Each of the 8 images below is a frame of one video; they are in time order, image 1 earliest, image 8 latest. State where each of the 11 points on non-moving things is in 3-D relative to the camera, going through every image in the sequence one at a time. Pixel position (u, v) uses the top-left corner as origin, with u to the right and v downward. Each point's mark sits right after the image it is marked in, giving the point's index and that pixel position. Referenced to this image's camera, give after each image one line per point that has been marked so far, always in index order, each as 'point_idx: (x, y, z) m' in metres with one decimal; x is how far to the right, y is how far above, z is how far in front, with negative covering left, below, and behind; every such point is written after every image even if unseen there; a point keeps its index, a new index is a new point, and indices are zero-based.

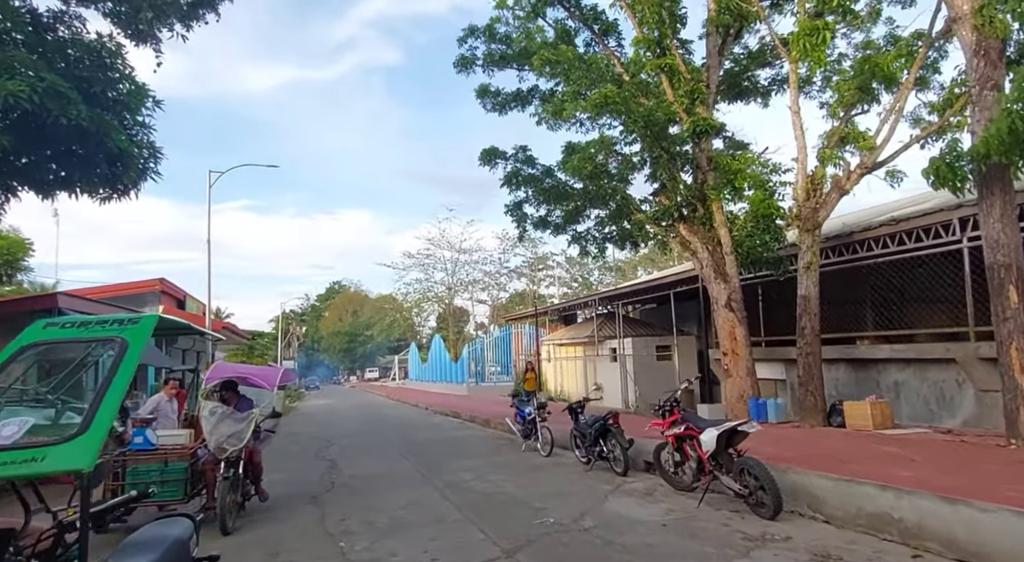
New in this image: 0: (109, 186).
0: (-7.1, +1.7, +10.4) m
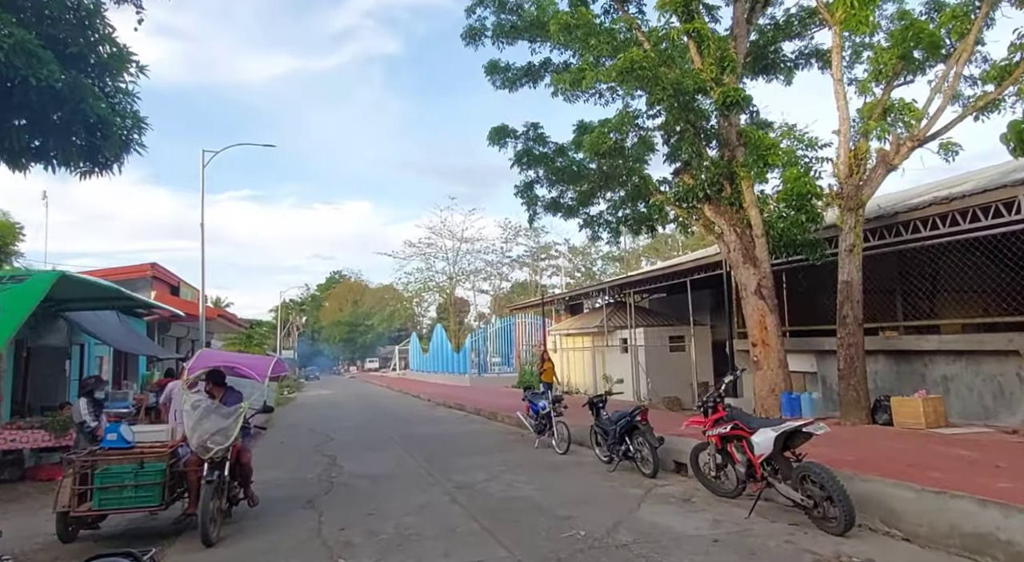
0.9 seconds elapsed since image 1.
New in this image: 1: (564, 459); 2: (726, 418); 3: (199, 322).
0: (-6.9, +2.0, +9.5) m
1: (+0.9, -2.9, +9.7) m
2: (+2.3, -1.5, +6.5) m
3: (-9.8, -1.3, +18.2) m
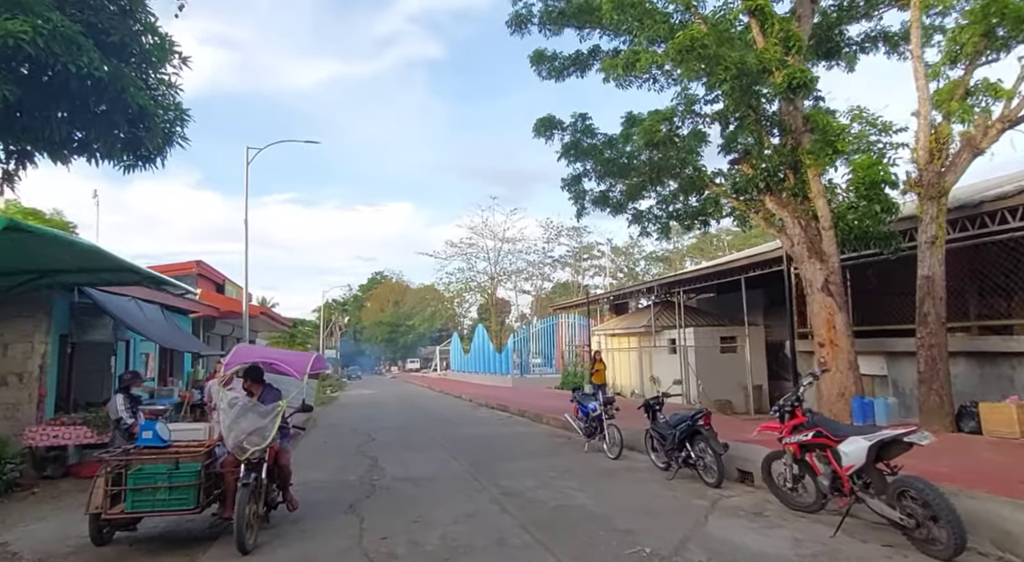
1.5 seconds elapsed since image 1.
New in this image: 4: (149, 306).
0: (-6.1, +2.1, +9.4) m
1: (+1.6, -2.8, +9.1) m
2: (+2.9, -1.4, +5.8) m
3: (-8.4, -1.2, +18.3) m
4: (-8.1, -0.6, +13.0) m
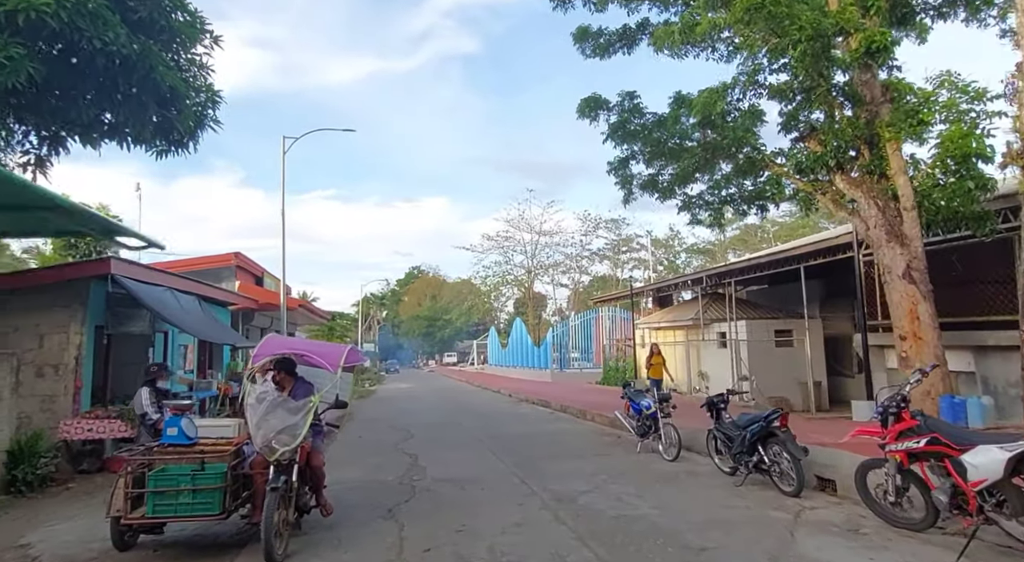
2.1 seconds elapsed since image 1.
0: (-5.4, +2.2, +9.1) m
1: (+2.3, -2.6, +8.3) m
2: (+3.4, -1.2, +4.9) m
3: (-7.2, -1.0, +18.1) m
4: (-7.1, -0.4, +12.8) m
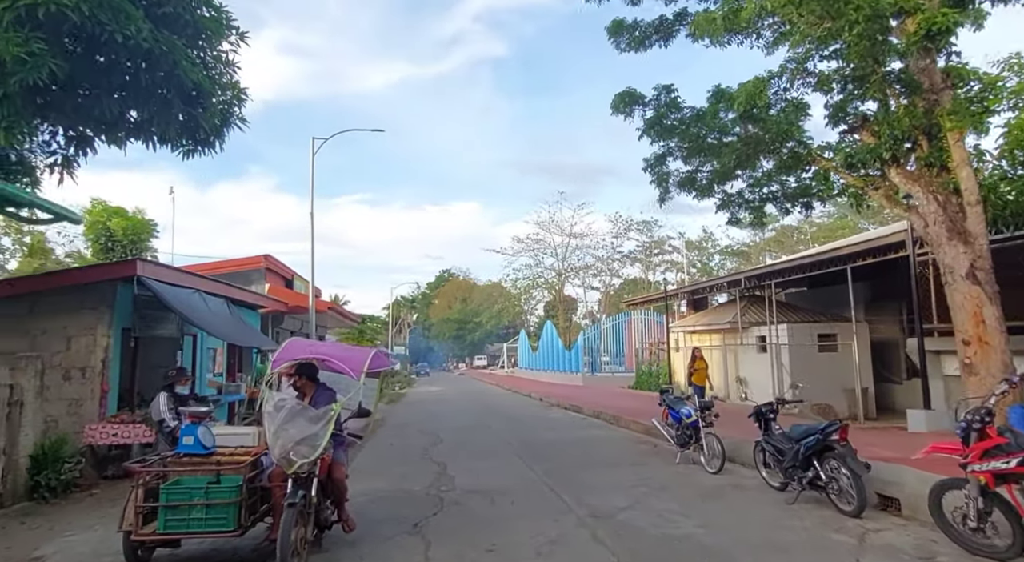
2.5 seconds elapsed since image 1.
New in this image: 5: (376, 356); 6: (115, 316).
0: (-4.9, +2.2, +9.0) m
1: (+2.7, -2.6, +7.8) m
2: (+3.6, -1.2, +4.3) m
3: (-6.2, -1.1, +18.1) m
4: (-6.5, -0.4, +12.7) m
5: (-1.4, -0.8, +6.1) m
6: (-6.5, -0.6, +9.7) m
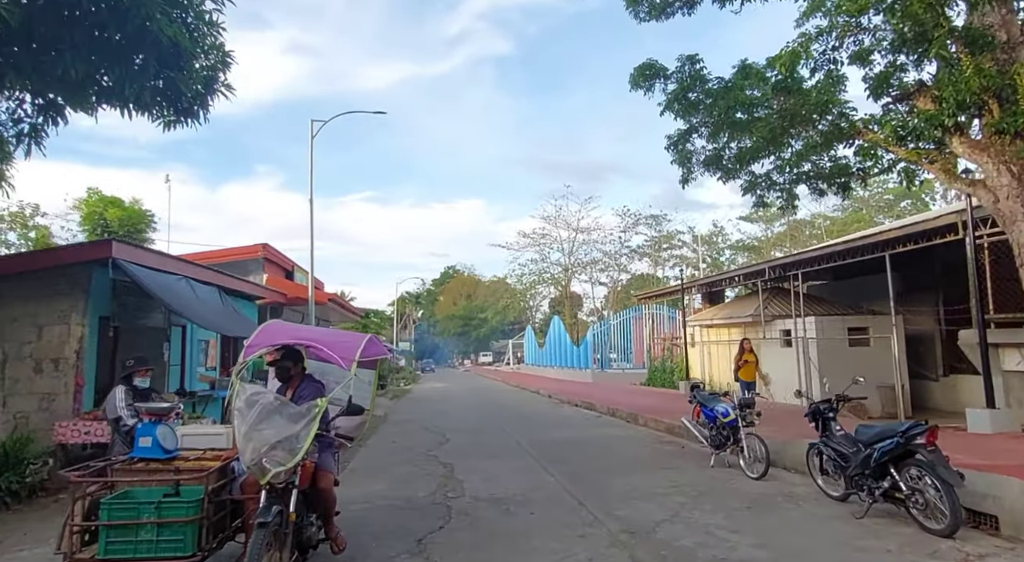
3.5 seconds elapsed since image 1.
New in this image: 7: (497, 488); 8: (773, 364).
0: (-4.7, +2.4, +8.0) m
1: (+2.9, -2.4, +6.8) m
2: (+3.8, -1.0, +3.4) m
3: (-5.9, -0.8, +17.2) m
4: (-6.2, -0.1, +11.8) m
5: (-1.2, -0.5, +5.1) m
6: (-6.3, -0.3, +8.8) m
7: (-0.2, -2.6, +7.3) m
8: (+8.1, -2.6, +18.4) m
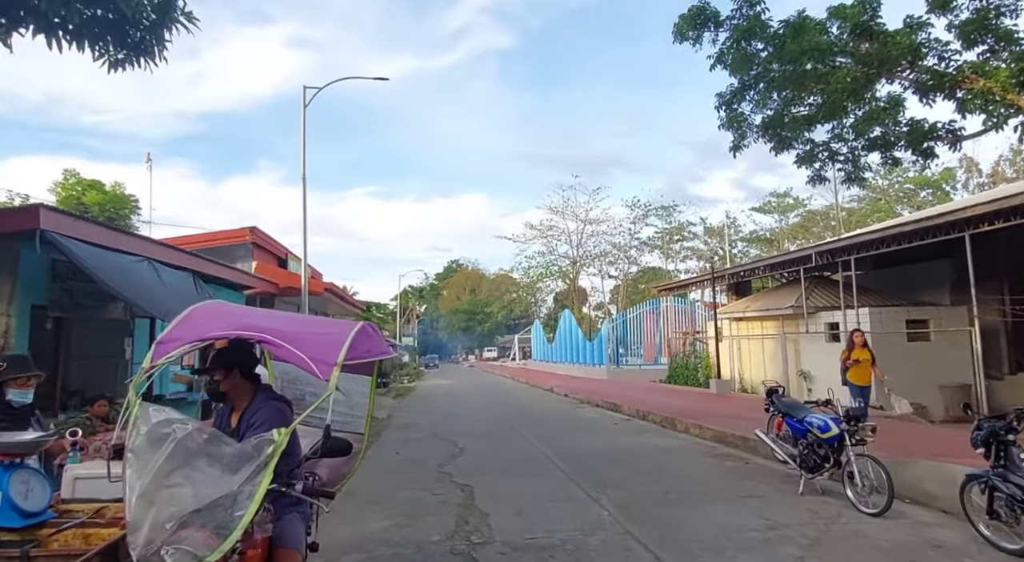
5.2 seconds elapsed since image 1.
0: (-4.3, +2.7, +6.3) m
1: (+3.3, -2.2, +5.1) m
2: (+4.2, -0.8, +1.6) m
3: (-5.5, -0.5, +15.5) m
4: (-5.8, +0.1, +10.1) m
5: (-0.8, -0.3, +3.4) m
6: (-5.9, -0.1, +7.1) m
7: (+0.2, -2.3, +5.6) m
8: (+8.6, -2.2, +16.6) m
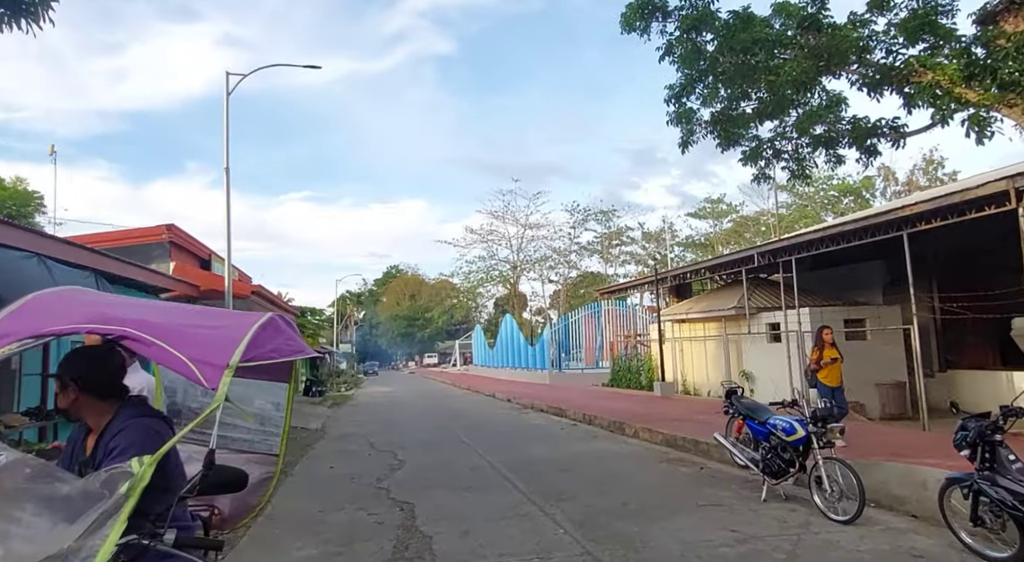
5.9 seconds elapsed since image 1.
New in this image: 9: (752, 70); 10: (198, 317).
0: (-4.8, +2.7, +5.2) m
1: (+2.9, -2.1, +4.7) m
2: (+4.1, -0.7, +1.4) m
3: (-6.9, -0.5, +14.2) m
4: (-6.7, +0.1, +8.9) m
5: (-1.1, -0.2, +2.7) m
6: (-6.5, -0.1, +5.8) m
7: (-0.3, -2.3, +4.9) m
8: (+7.0, -2.3, +16.7) m
9: (+3.7, +3.3, +9.1) m
10: (-1.3, -0.2, +2.5) m
